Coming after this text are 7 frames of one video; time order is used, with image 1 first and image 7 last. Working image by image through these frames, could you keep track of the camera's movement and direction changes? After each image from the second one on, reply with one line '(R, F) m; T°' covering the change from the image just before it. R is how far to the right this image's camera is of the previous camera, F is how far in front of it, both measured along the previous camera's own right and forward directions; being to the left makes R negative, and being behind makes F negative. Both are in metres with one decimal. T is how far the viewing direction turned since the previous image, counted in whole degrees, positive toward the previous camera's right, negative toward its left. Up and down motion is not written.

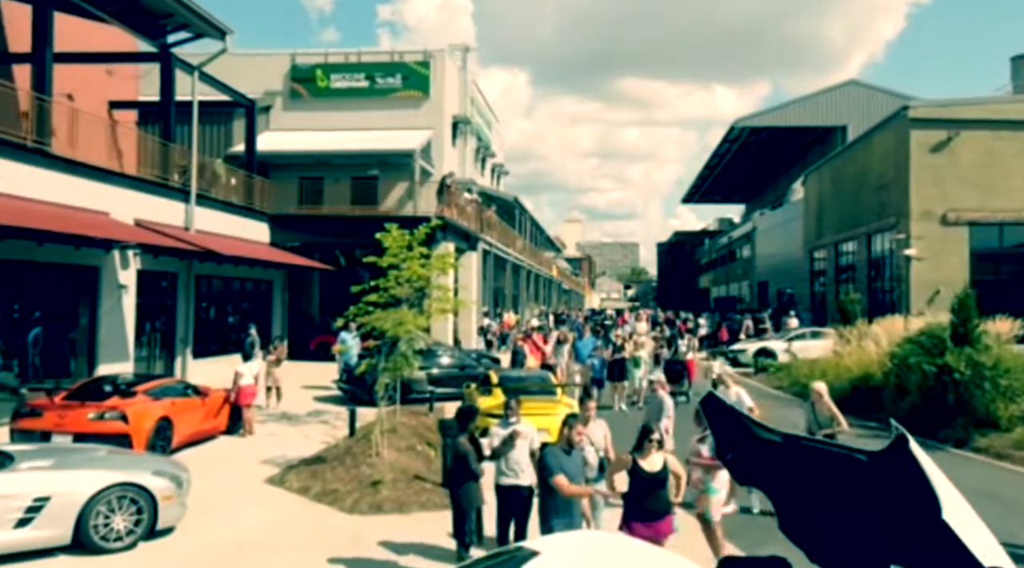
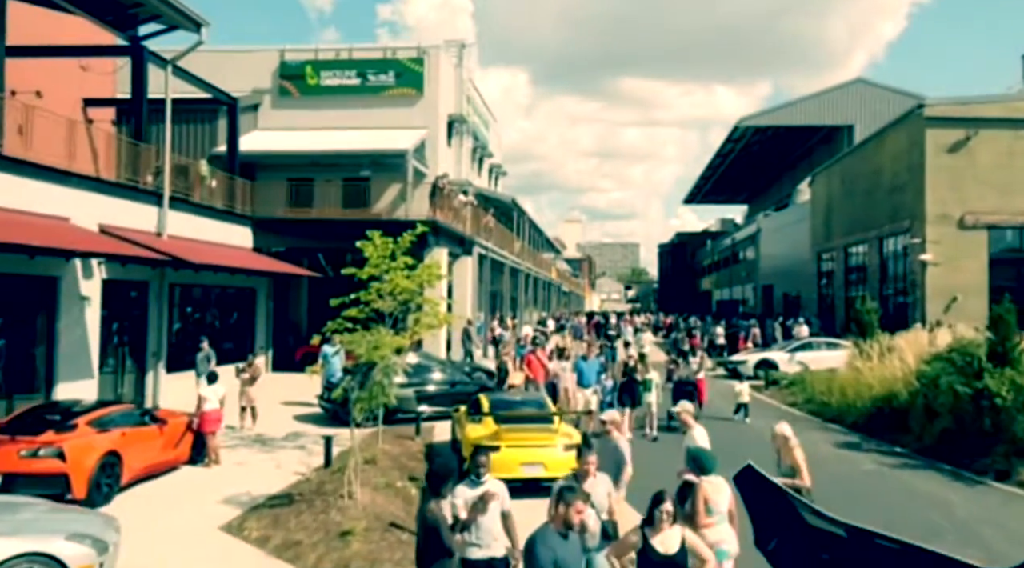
(+0.1, +1.4) m; 0°
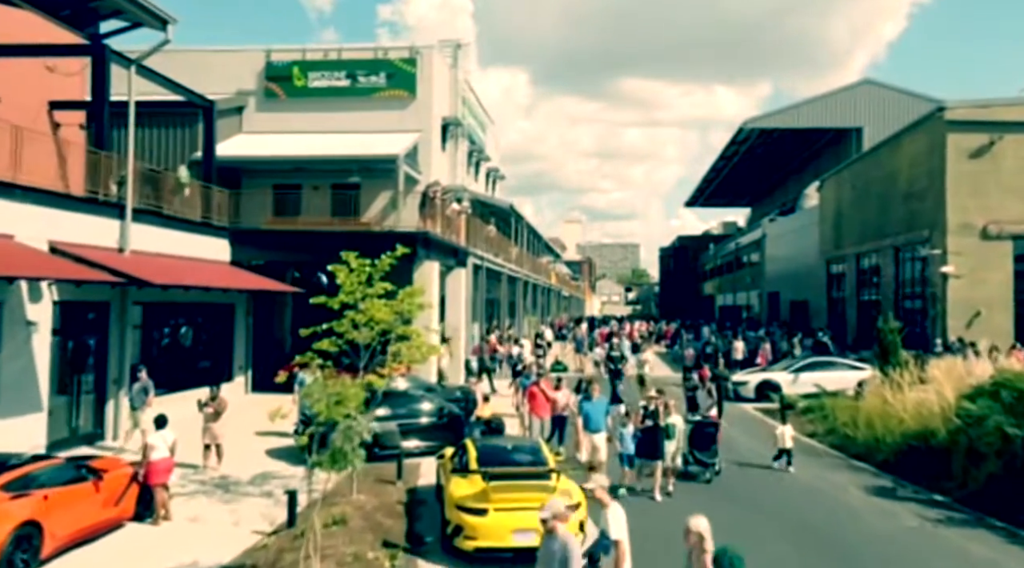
(+0.1, +1.7) m; 0°
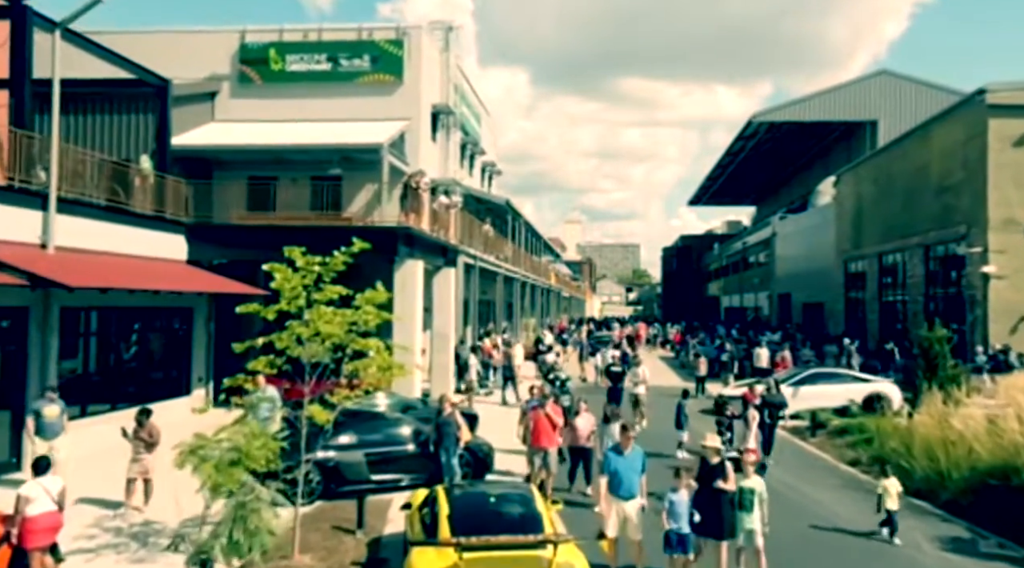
(+0.2, +2.8) m; 0°
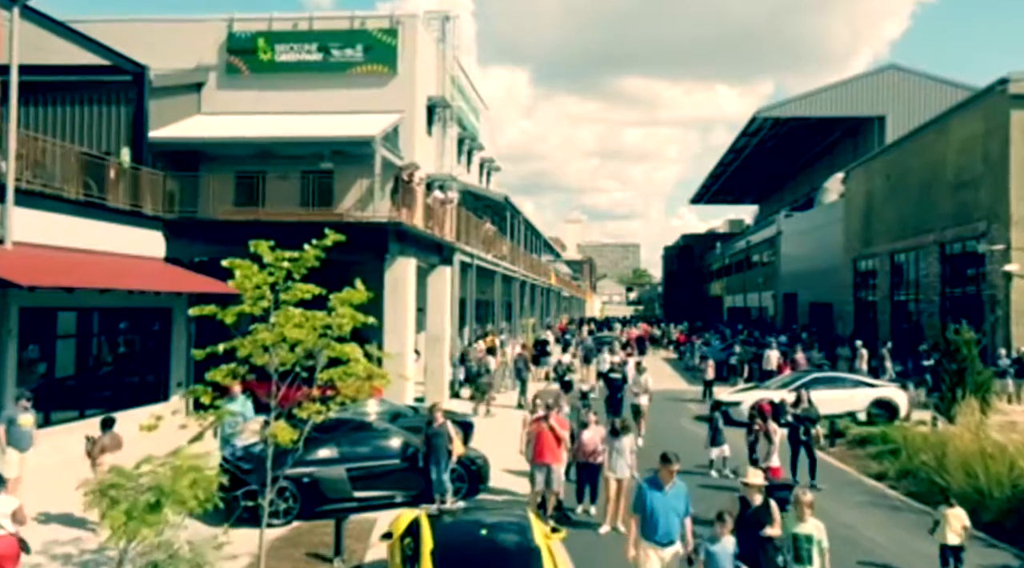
(+0.1, +1.3) m; 0°
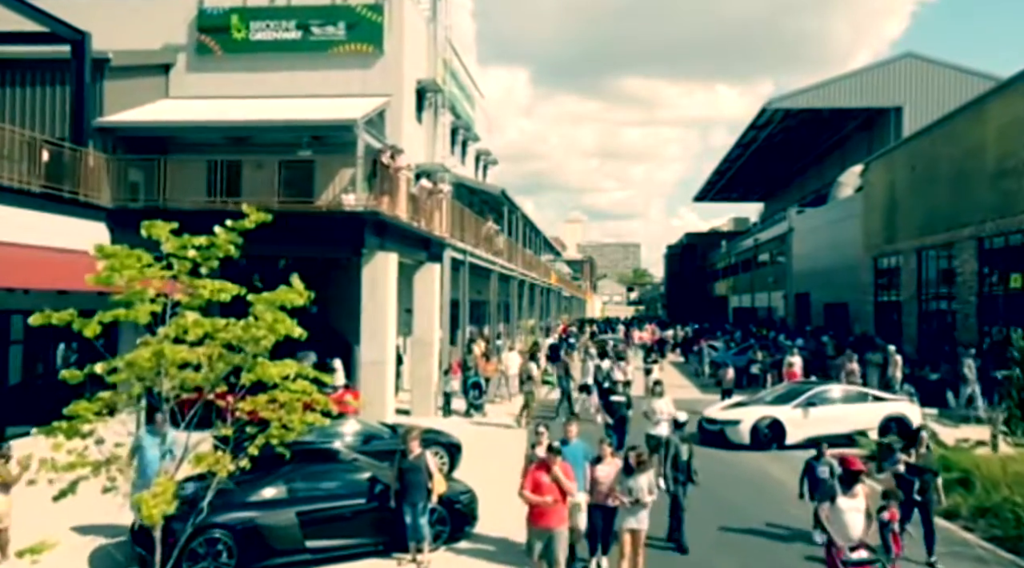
(+0.1, +2.6) m; 0°
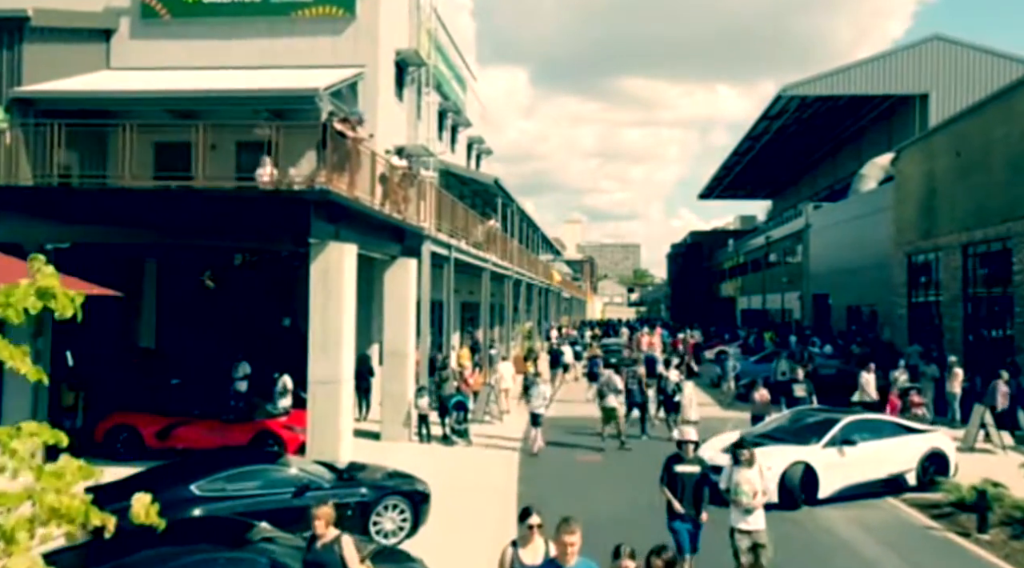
(+0.2, +3.7) m; 0°
